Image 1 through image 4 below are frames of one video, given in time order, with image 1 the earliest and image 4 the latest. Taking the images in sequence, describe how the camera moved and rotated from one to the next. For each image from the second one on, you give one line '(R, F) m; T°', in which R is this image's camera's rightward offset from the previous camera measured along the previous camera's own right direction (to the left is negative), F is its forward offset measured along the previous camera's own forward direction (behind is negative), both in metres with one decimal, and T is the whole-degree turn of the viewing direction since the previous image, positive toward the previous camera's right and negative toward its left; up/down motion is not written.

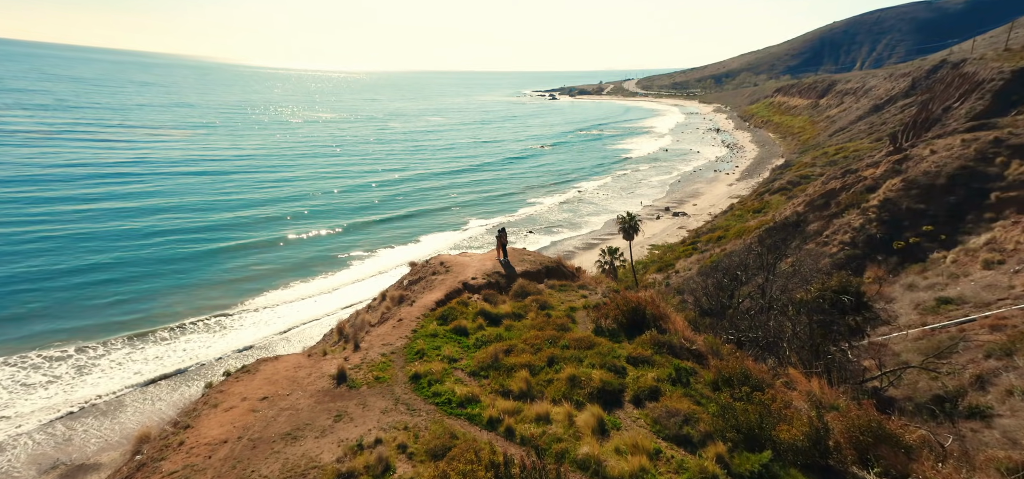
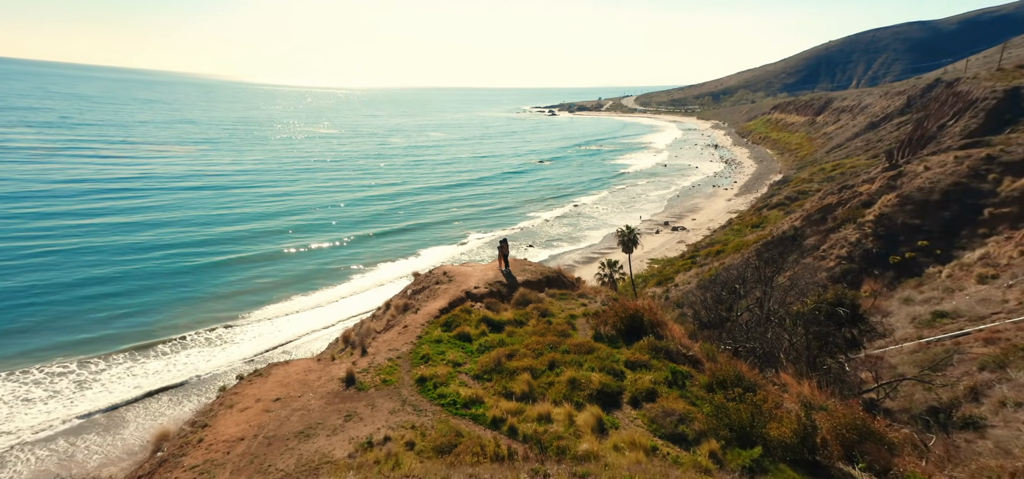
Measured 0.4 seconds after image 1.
(-0.1, -0.4) m; 0°
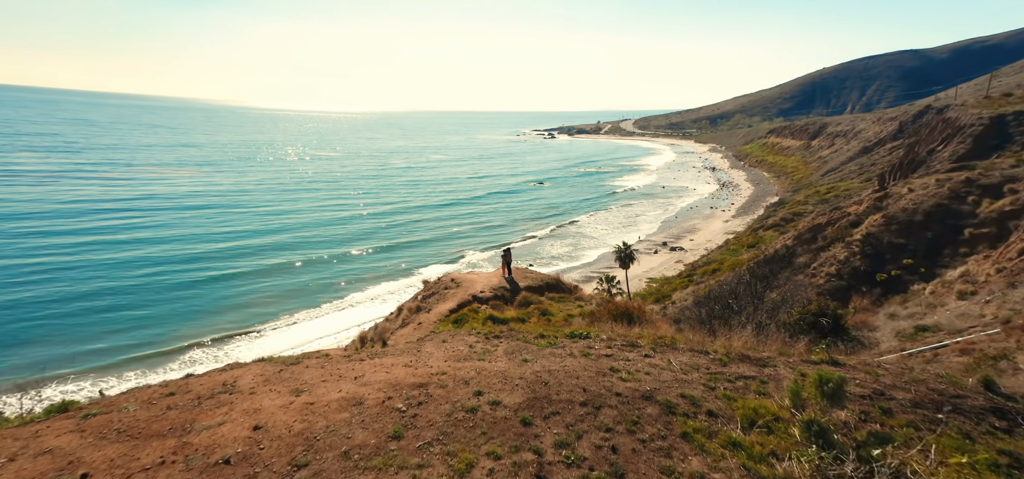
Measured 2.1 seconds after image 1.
(-0.1, -1.5) m; 0°
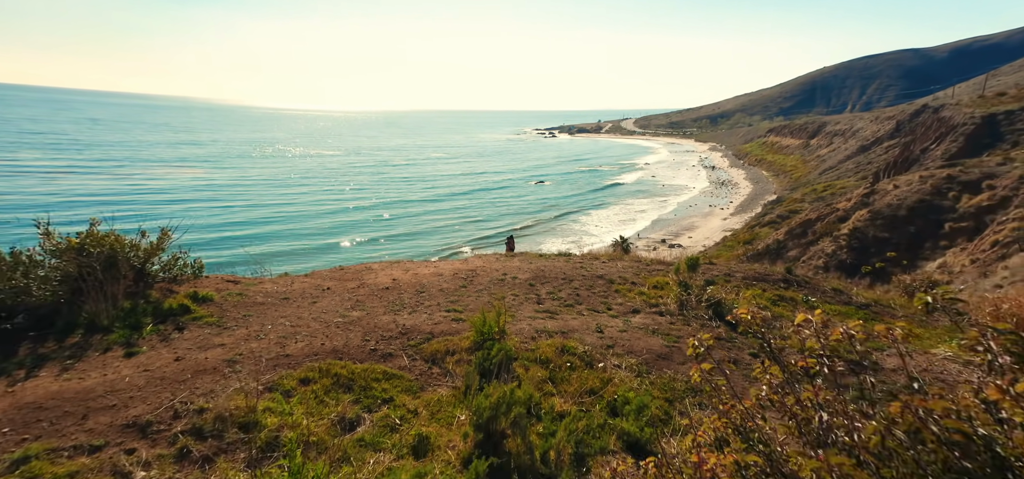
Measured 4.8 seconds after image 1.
(-0.1, -1.9) m; 0°
